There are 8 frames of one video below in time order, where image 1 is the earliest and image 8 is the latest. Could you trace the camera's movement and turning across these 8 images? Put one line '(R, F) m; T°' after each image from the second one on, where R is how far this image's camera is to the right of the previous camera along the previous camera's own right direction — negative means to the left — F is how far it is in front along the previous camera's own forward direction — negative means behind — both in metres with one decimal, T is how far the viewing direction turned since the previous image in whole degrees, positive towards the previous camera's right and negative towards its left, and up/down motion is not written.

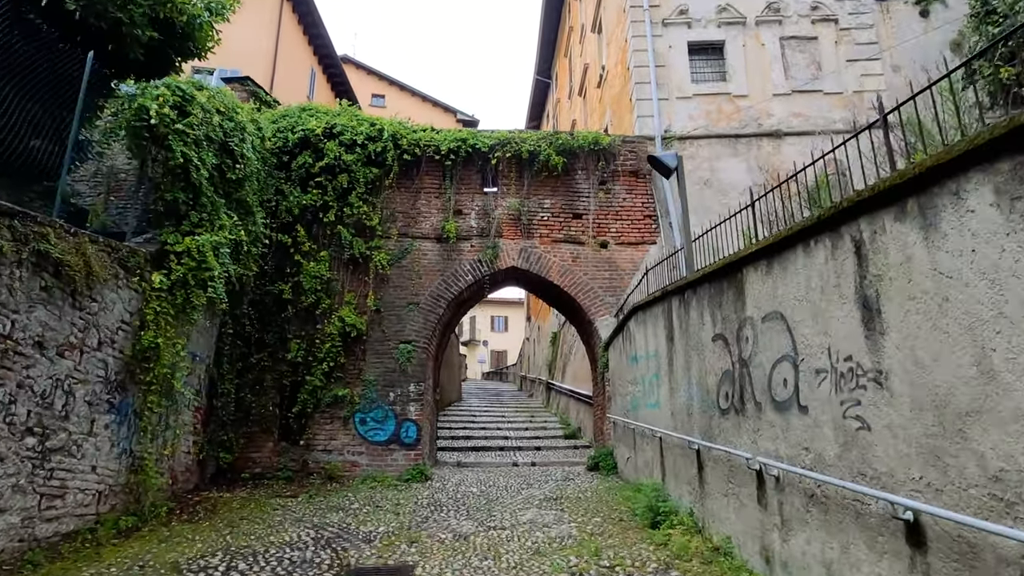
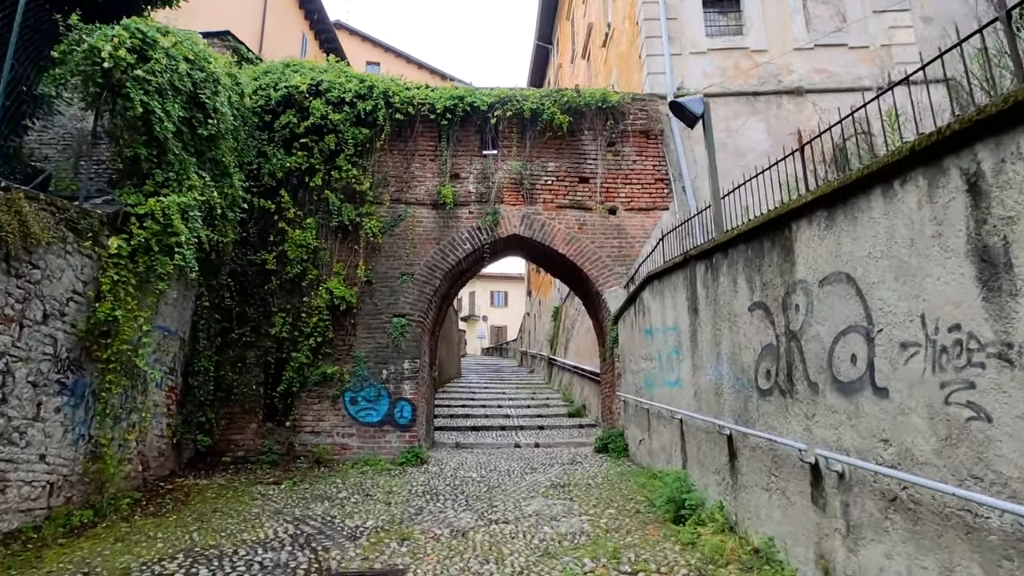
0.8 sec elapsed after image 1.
(0.0, +0.7) m; 0°
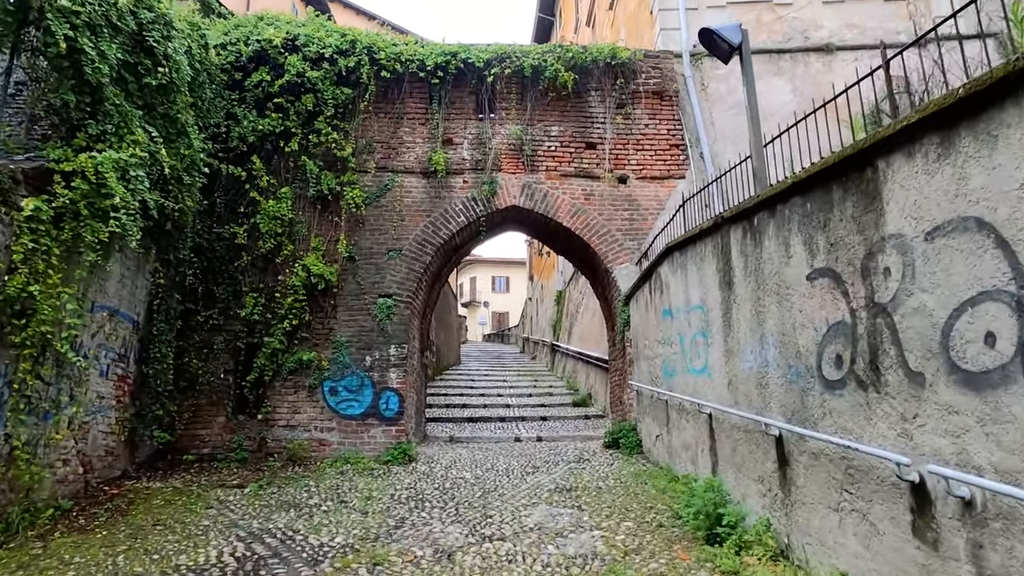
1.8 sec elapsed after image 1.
(0.0, +0.9) m; 0°
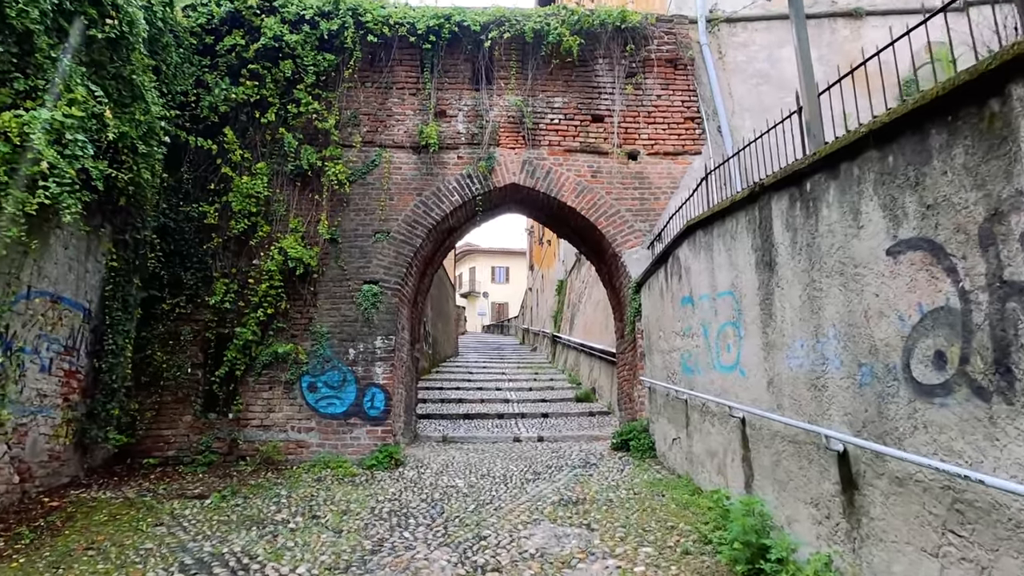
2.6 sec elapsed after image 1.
(0.0, +0.7) m; 0°
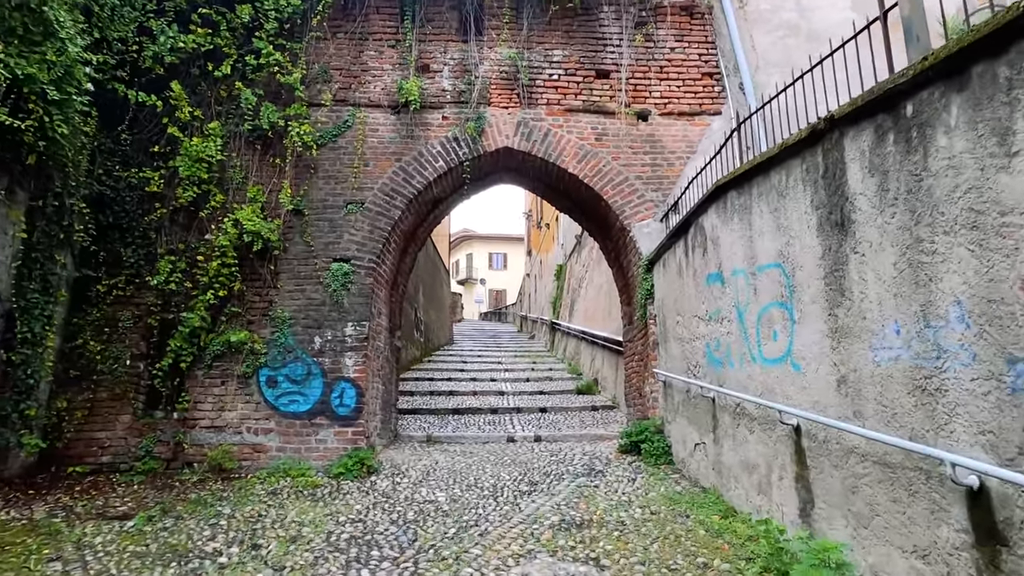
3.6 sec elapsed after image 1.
(+0.1, +0.9) m; 0°
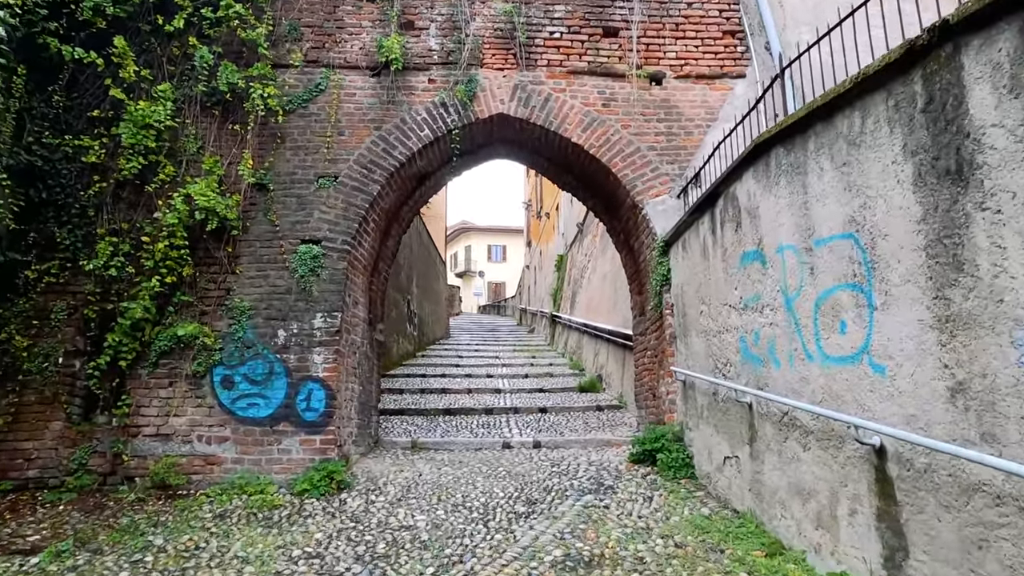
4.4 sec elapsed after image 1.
(0.0, +0.8) m; 0°
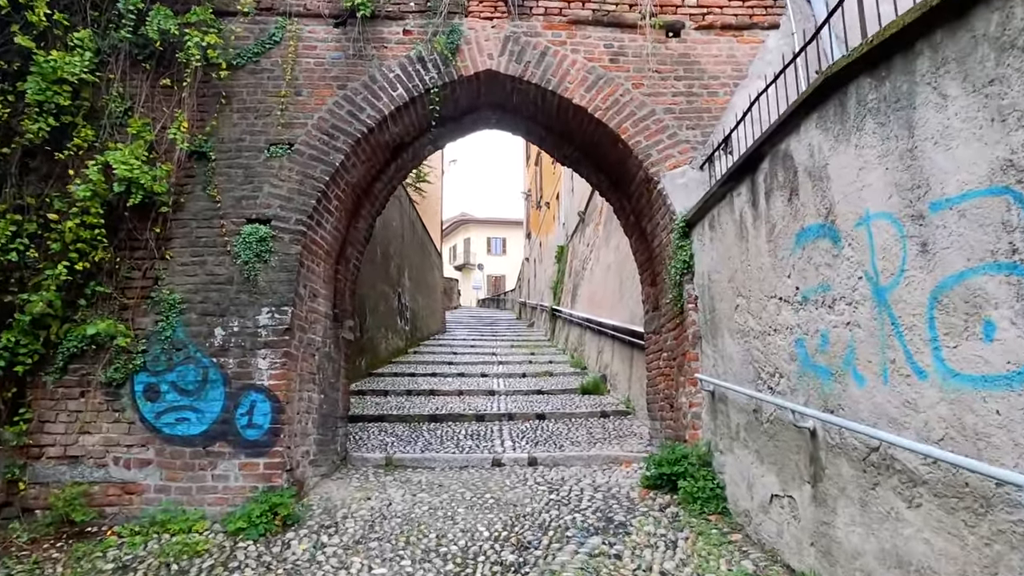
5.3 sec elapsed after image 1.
(+0.1, +0.9) m; 0°
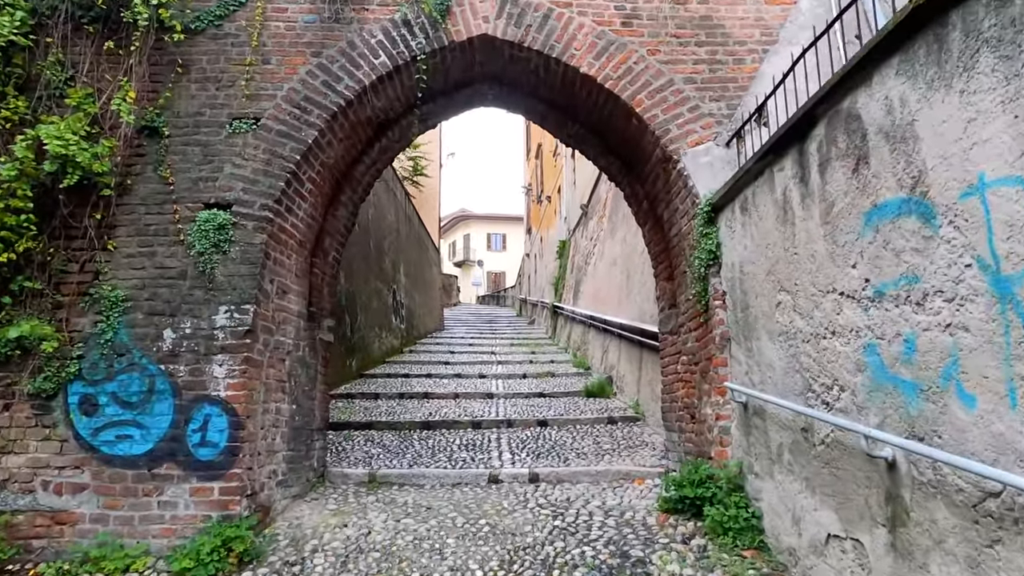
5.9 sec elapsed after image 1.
(0.0, +0.6) m; 0°
